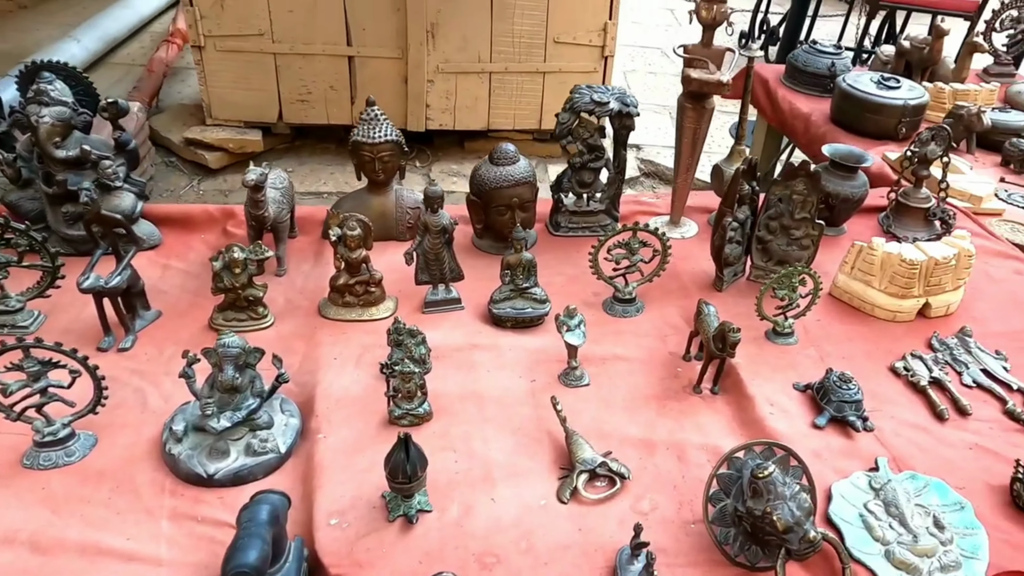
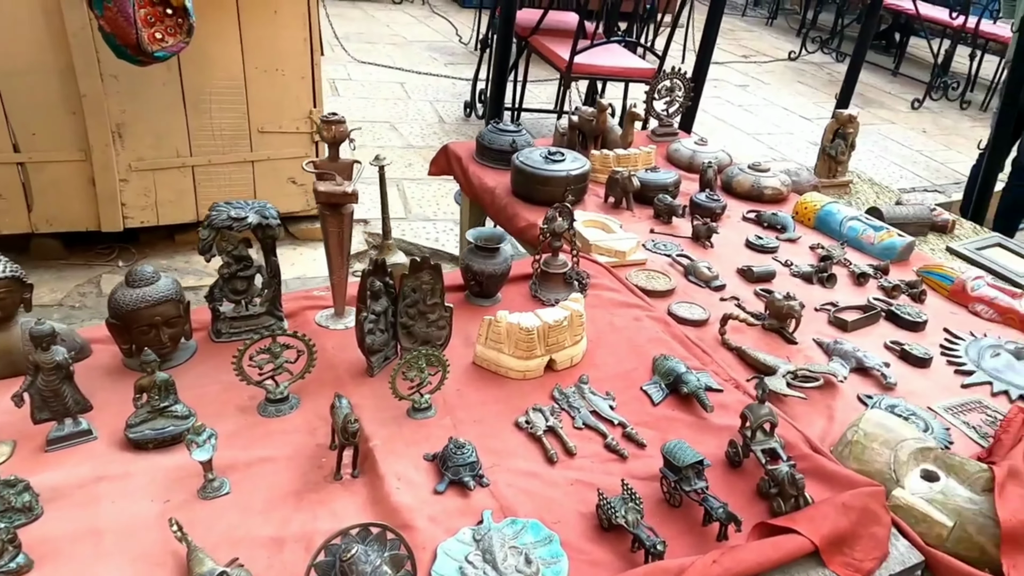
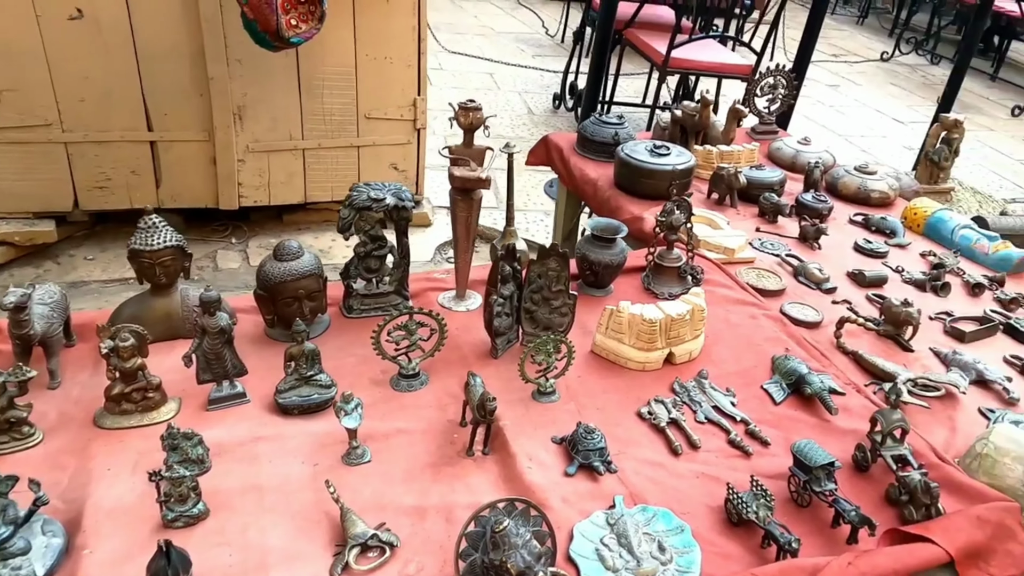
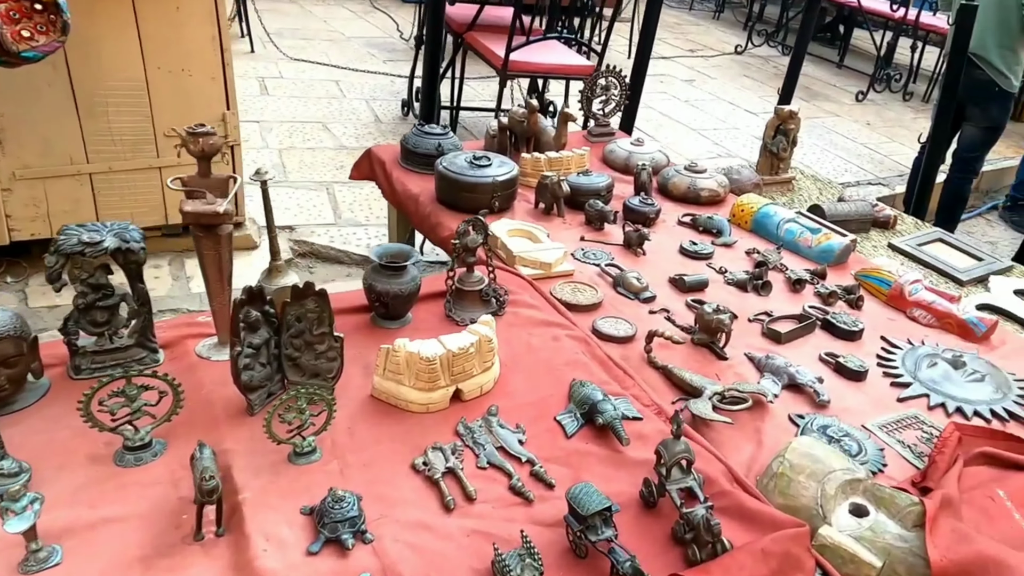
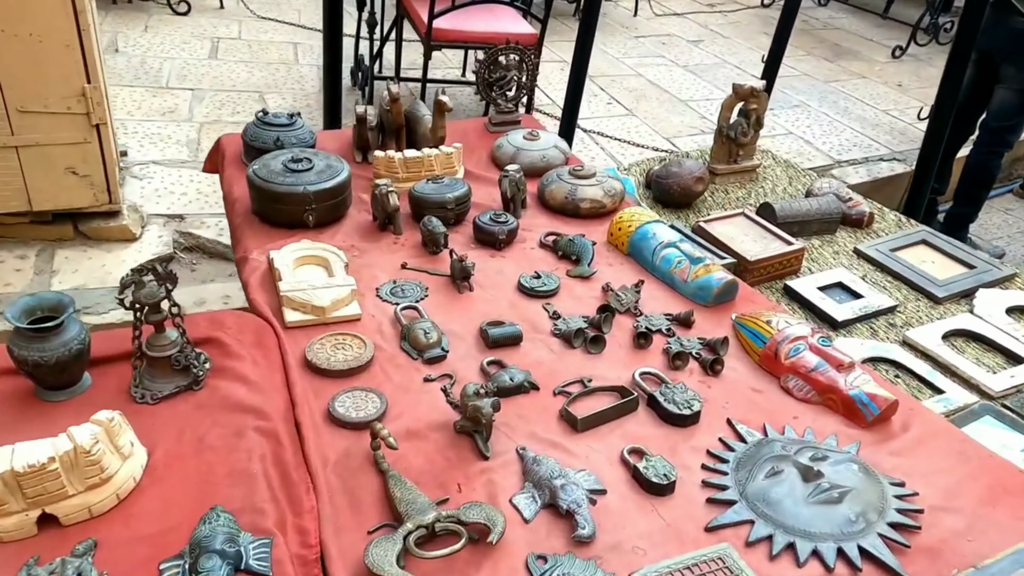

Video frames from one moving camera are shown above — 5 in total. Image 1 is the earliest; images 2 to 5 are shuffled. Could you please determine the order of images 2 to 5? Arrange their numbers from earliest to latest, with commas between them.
3, 2, 4, 5
